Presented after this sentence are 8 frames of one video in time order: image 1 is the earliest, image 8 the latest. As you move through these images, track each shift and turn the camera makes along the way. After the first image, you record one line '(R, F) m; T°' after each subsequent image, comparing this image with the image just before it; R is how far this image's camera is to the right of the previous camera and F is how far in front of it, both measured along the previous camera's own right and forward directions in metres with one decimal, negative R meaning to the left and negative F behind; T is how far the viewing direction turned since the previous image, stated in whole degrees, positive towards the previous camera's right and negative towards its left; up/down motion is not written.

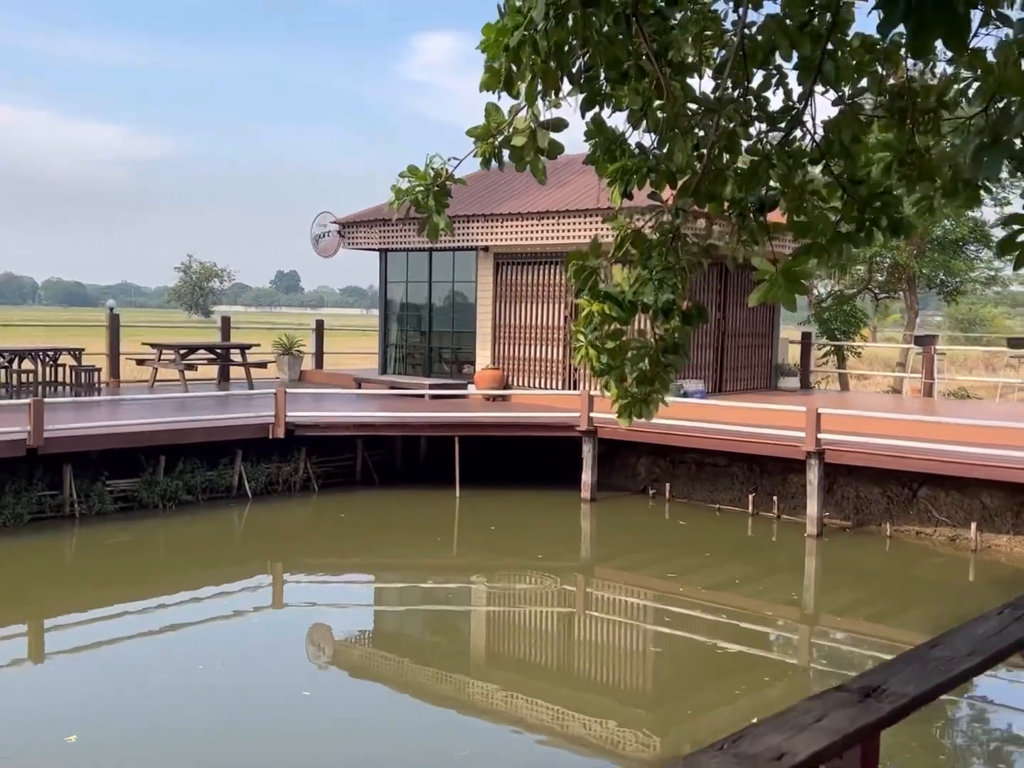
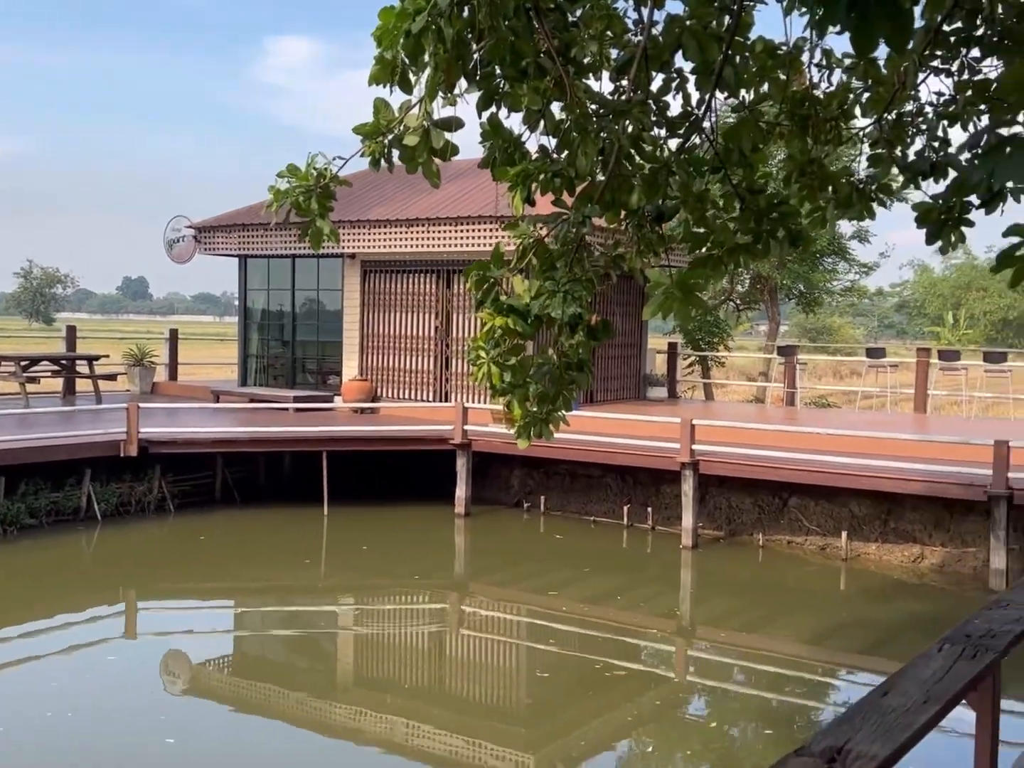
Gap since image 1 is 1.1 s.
(-0.1, +0.3) m; +8°
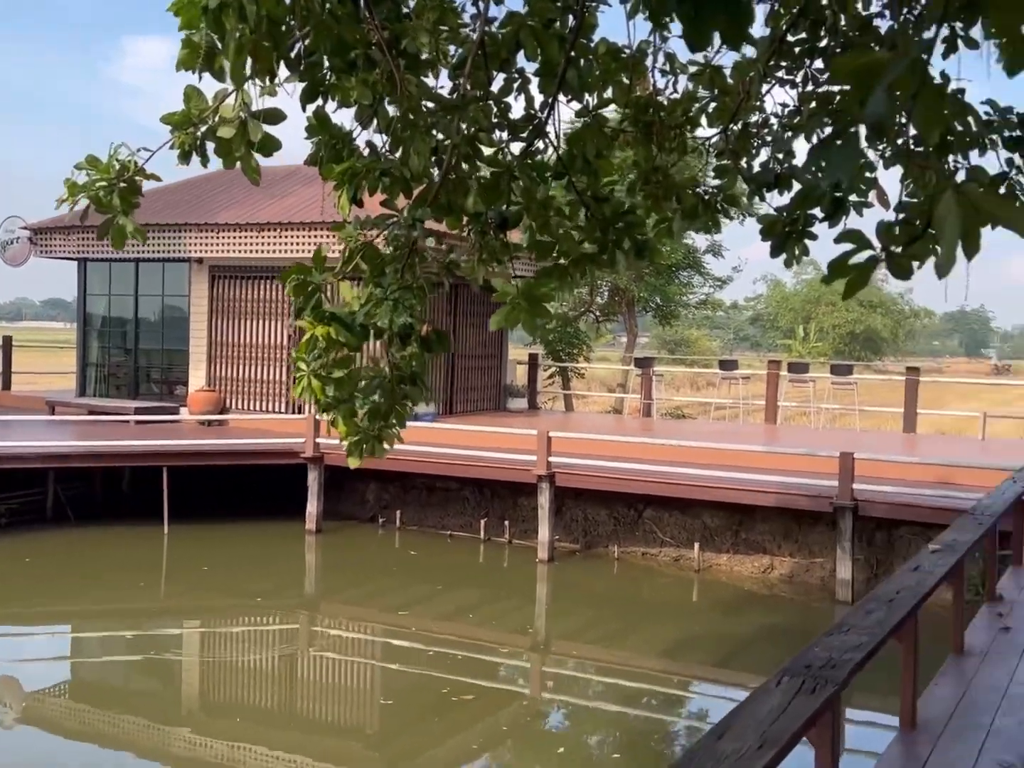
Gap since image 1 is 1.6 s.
(+0.1, +0.2) m; +7°
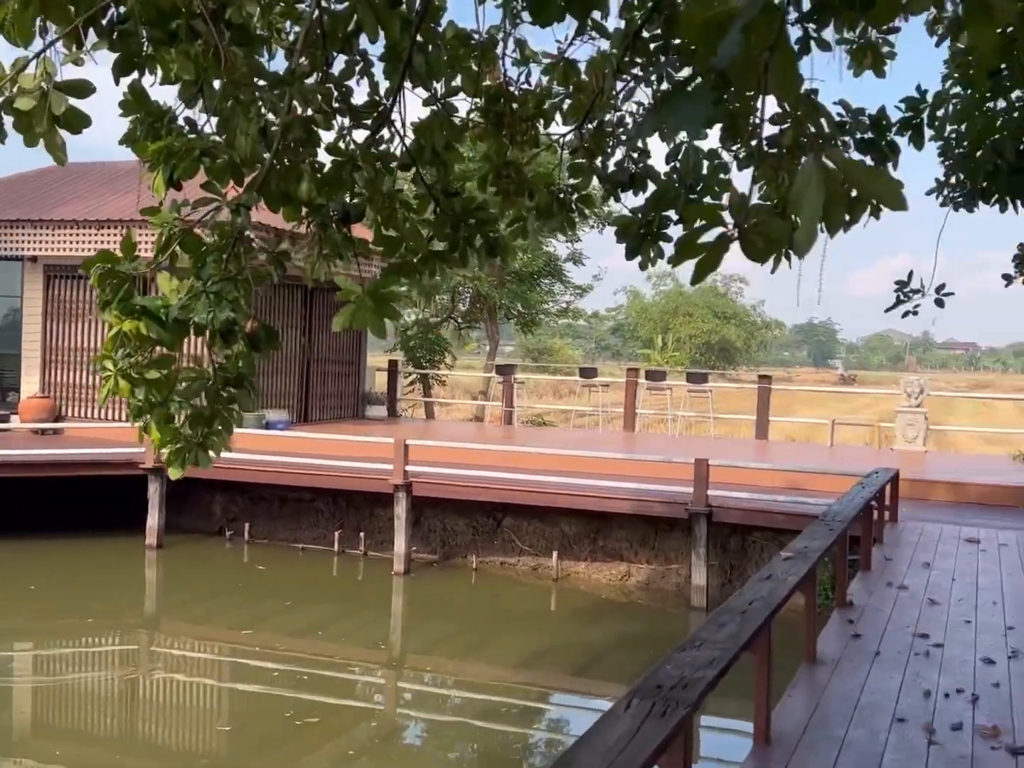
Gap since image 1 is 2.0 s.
(+0.1, +0.2) m; +7°
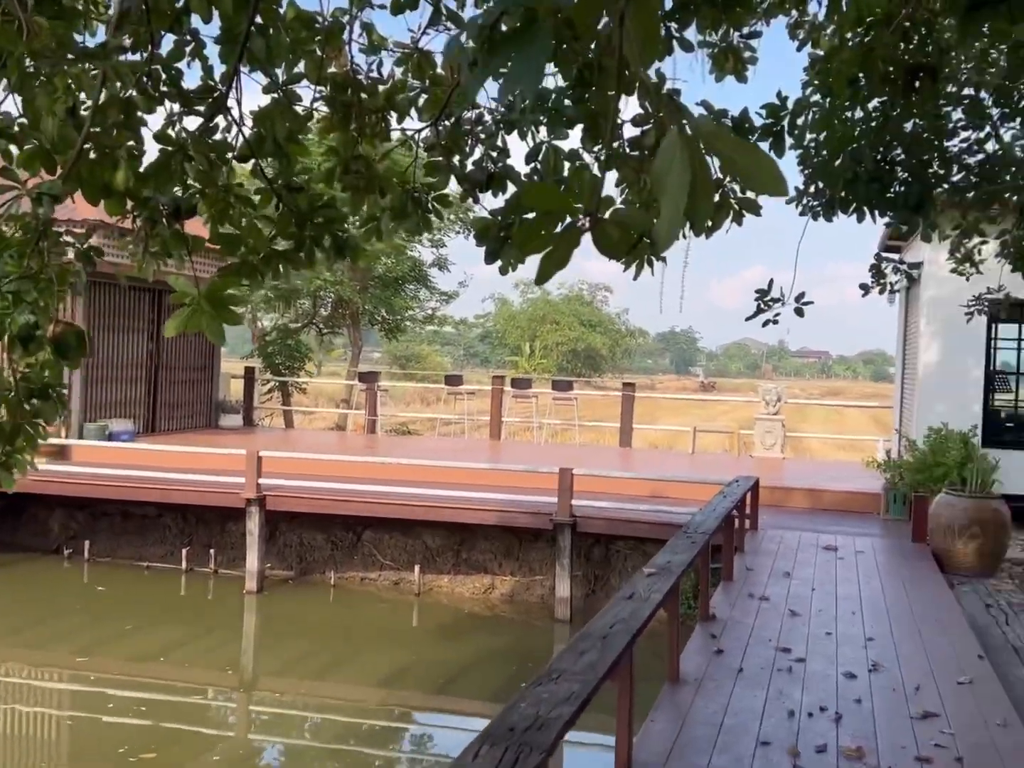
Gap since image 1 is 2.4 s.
(+0.1, +0.2) m; +7°
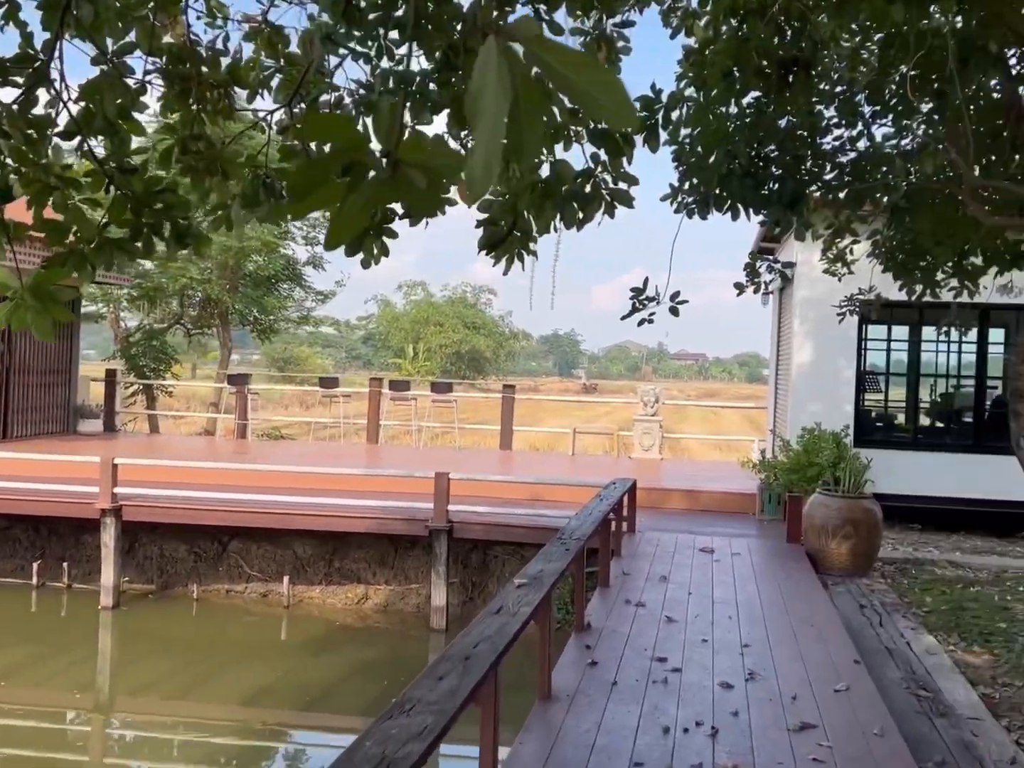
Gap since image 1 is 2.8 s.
(+0.1, +0.2) m; +6°
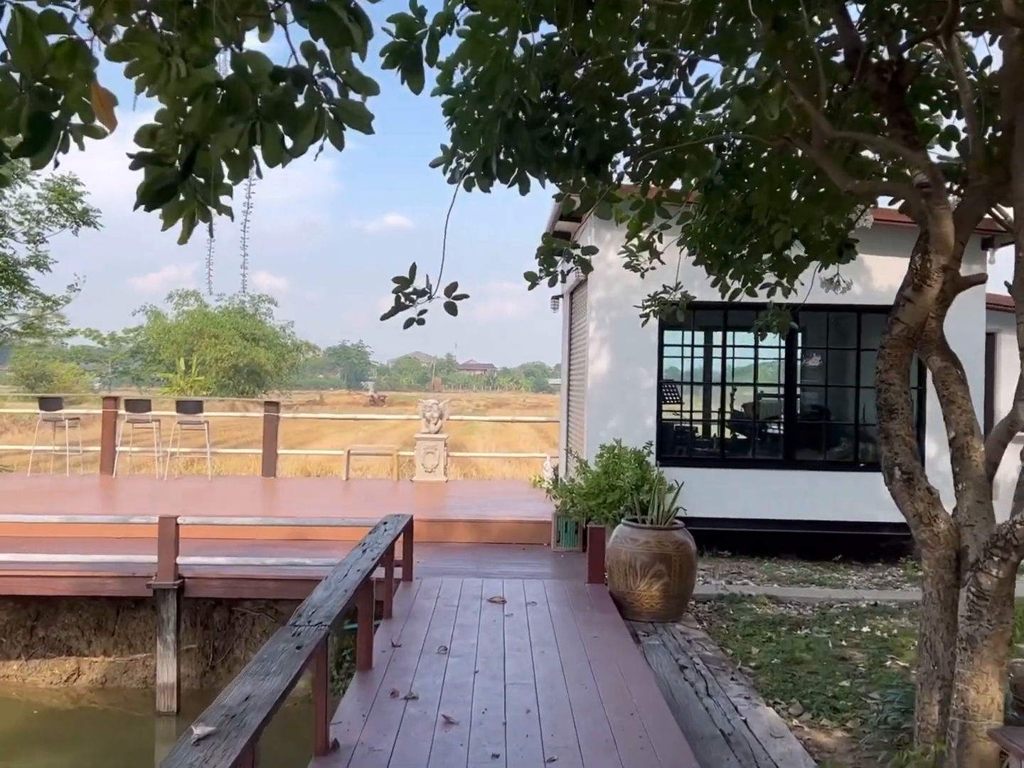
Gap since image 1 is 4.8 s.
(+0.2, +1.2) m; +11°
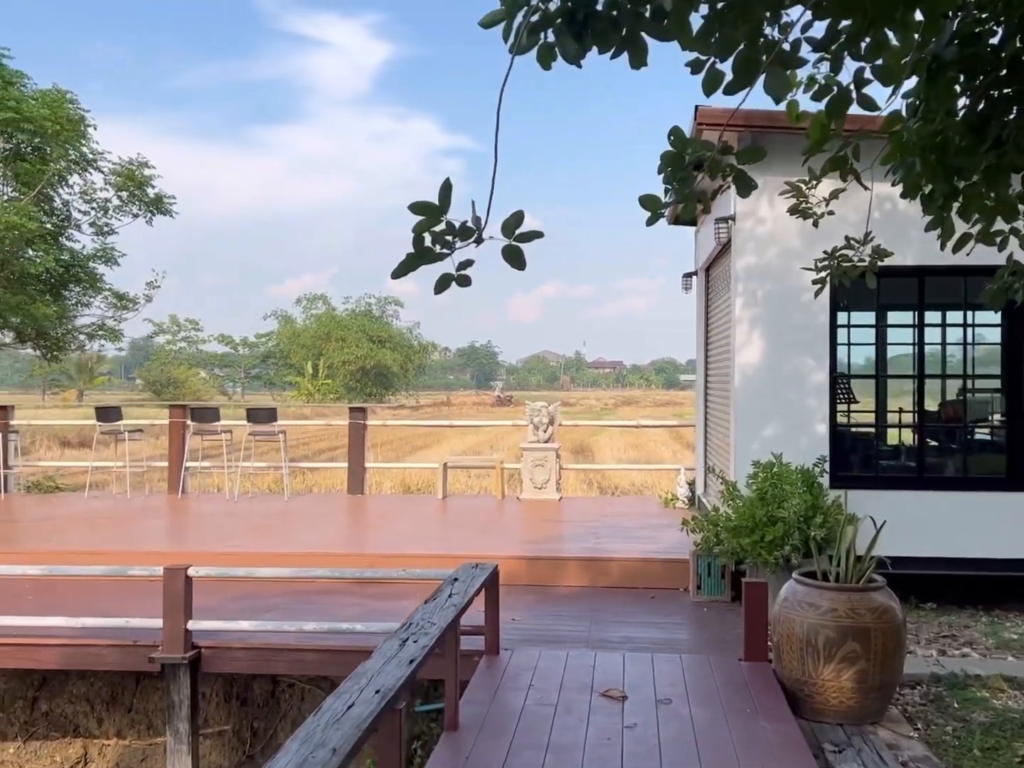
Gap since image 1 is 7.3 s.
(0.0, +1.6) m; -7°
